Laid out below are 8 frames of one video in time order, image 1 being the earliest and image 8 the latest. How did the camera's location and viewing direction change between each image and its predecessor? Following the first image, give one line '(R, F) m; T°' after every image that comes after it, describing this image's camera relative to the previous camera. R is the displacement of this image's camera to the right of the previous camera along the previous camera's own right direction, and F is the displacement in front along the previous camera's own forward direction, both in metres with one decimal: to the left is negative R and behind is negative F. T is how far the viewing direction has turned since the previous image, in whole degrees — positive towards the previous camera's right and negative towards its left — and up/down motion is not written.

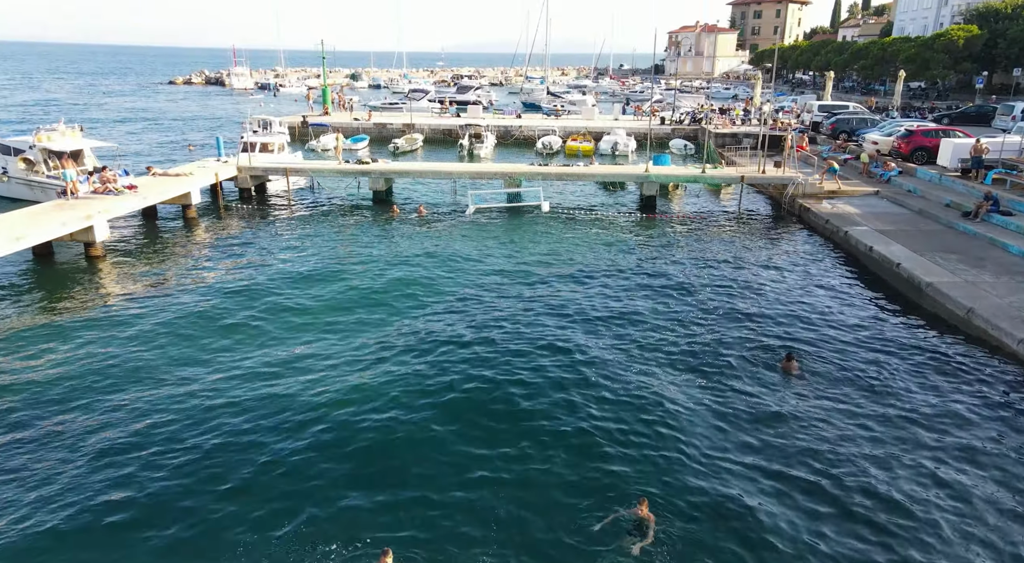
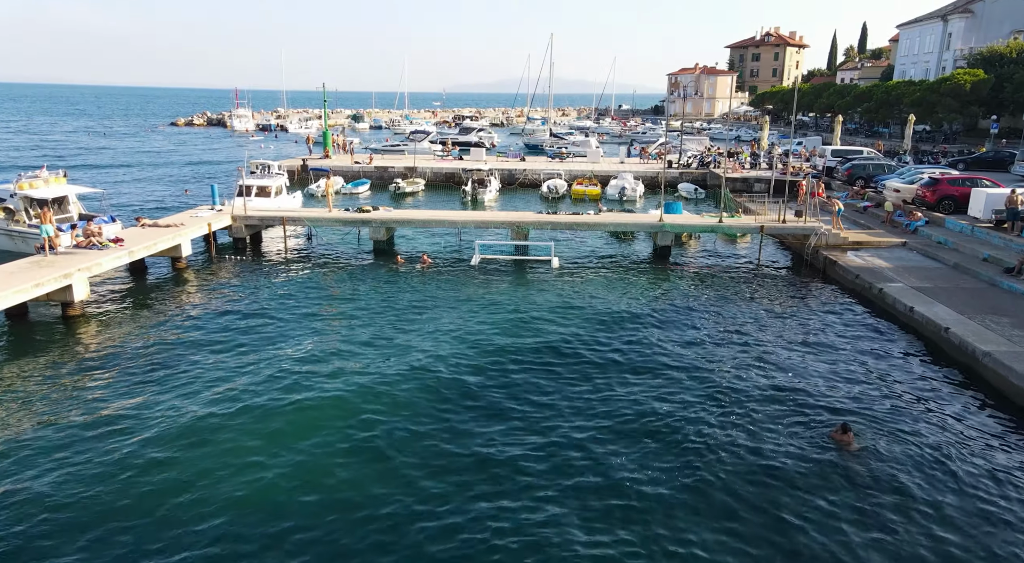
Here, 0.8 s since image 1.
(-0.4, +1.5) m; 0°
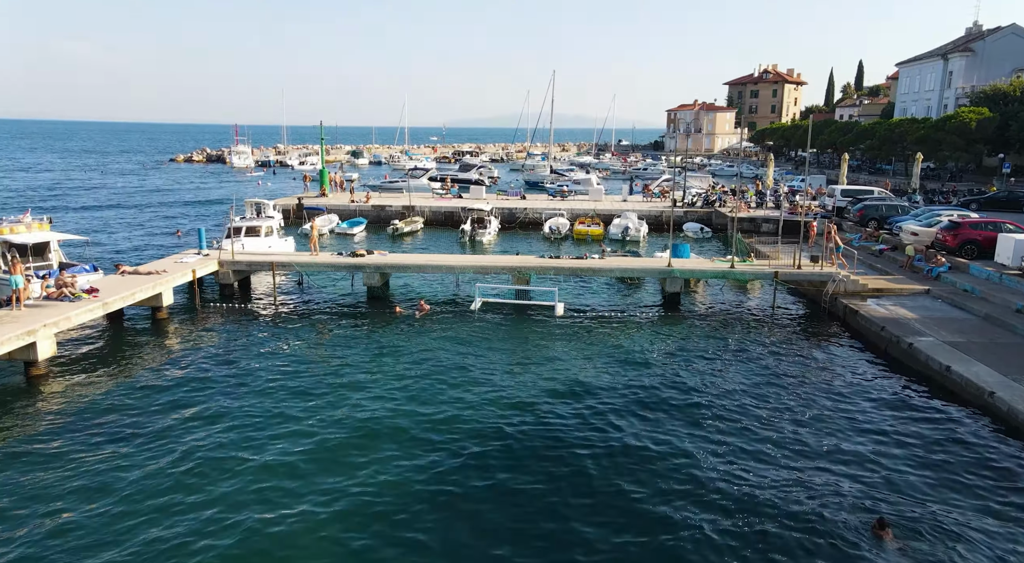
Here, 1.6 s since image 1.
(-0.1, +1.4) m; 0°
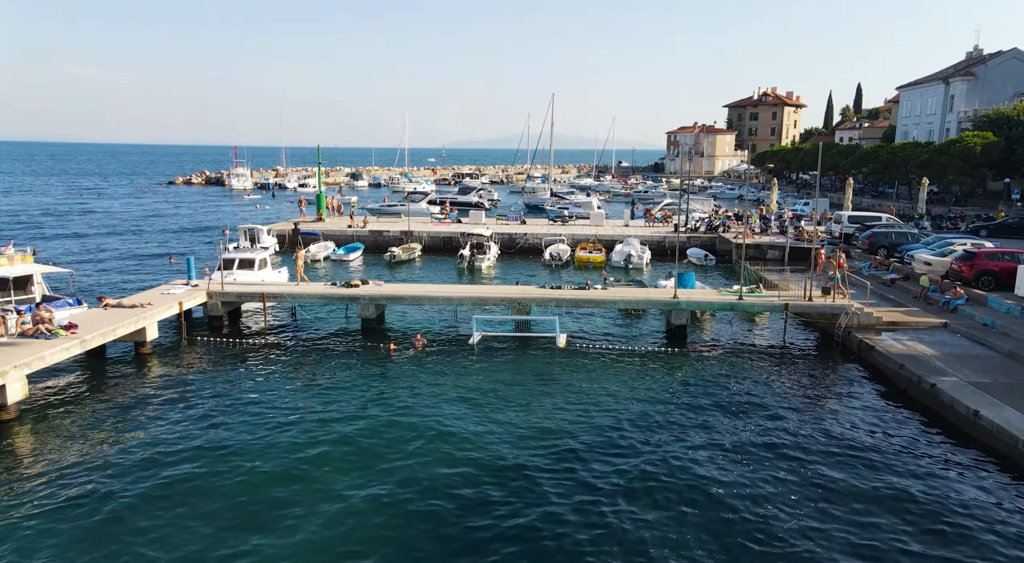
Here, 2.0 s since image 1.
(0.0, +0.9) m; 0°
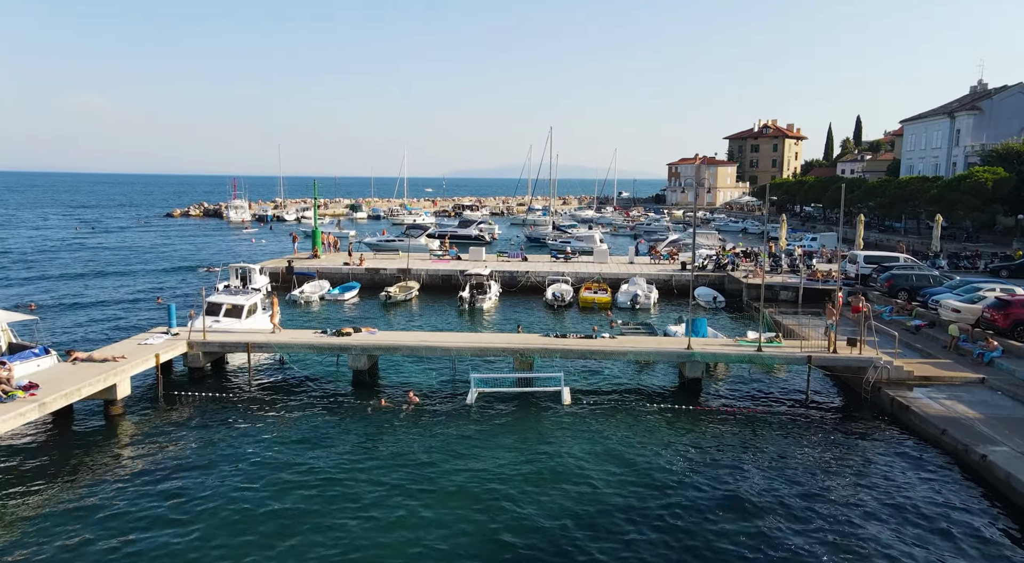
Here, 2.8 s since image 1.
(-0.1, +1.6) m; 0°
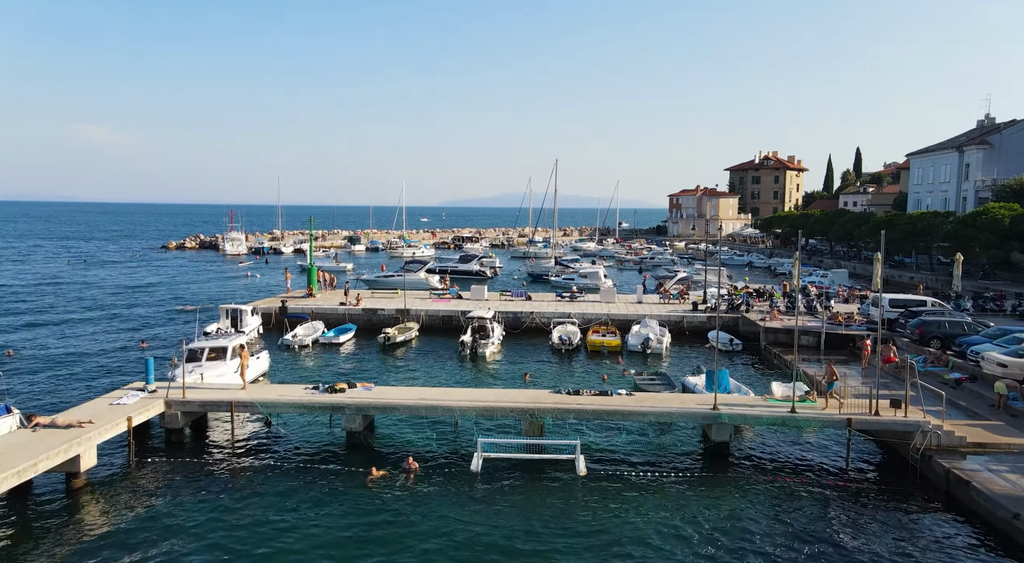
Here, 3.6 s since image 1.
(-0.3, +1.9) m; 0°
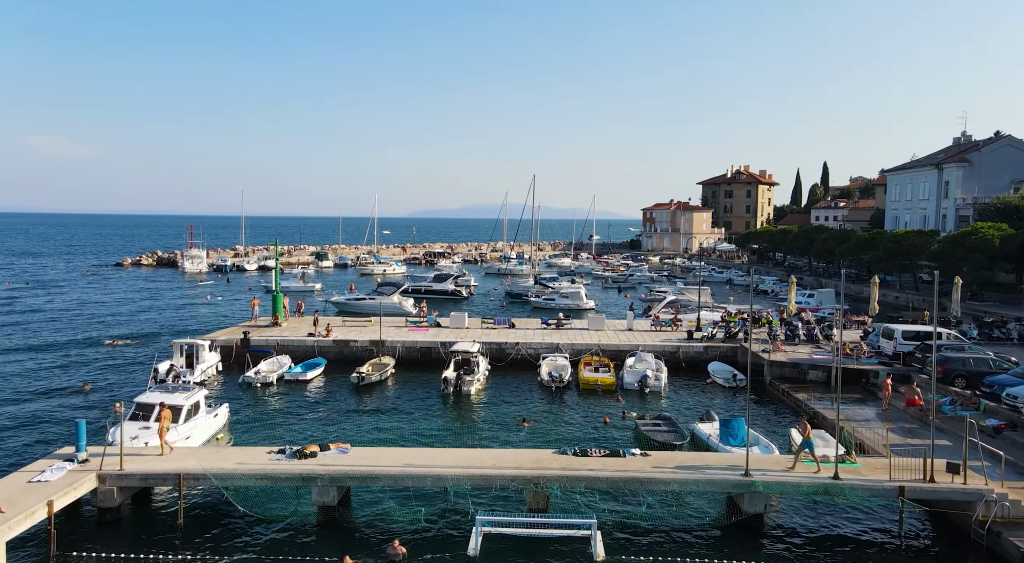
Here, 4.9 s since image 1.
(-0.9, +3.0) m; +3°
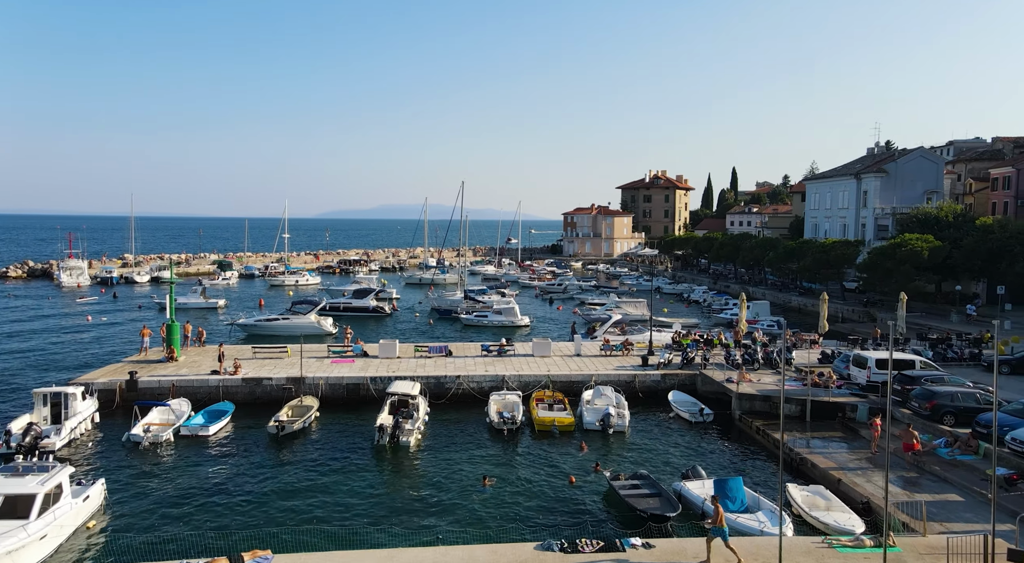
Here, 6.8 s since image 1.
(-1.4, +4.3) m; +8°
